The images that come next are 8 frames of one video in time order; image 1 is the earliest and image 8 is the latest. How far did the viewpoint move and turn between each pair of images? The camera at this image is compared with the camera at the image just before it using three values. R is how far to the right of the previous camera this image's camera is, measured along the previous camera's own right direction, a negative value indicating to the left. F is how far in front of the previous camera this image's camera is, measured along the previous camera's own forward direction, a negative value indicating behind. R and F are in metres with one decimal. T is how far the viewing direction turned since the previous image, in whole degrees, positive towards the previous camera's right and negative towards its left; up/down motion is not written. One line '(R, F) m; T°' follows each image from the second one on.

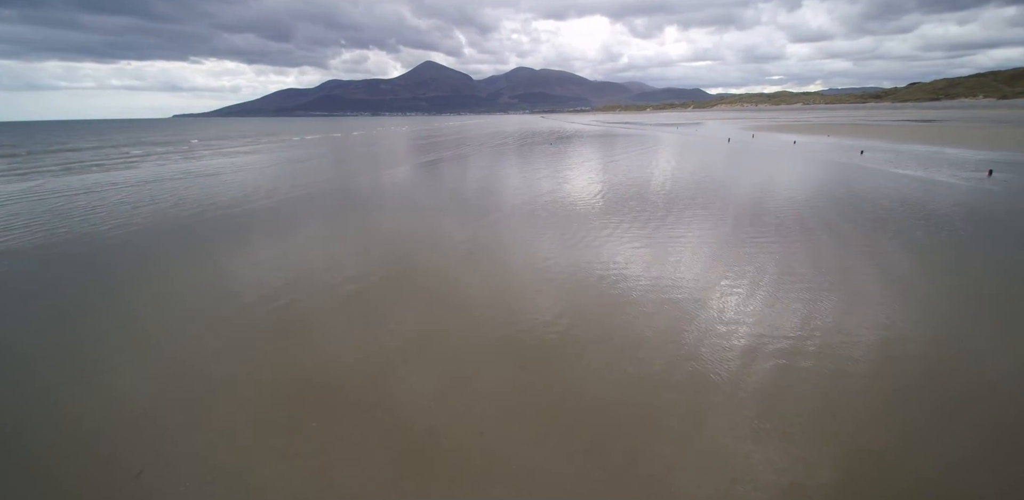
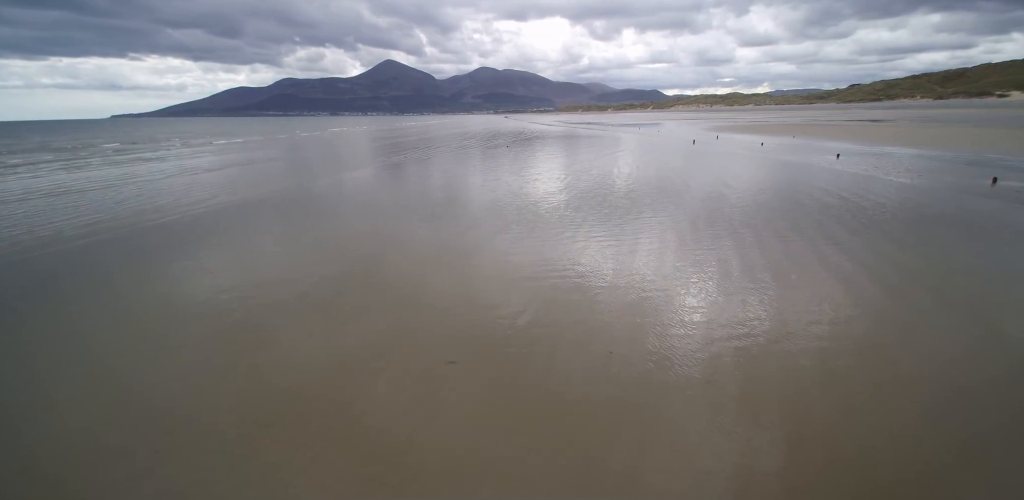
(-0.2, +0.2) m; +5°
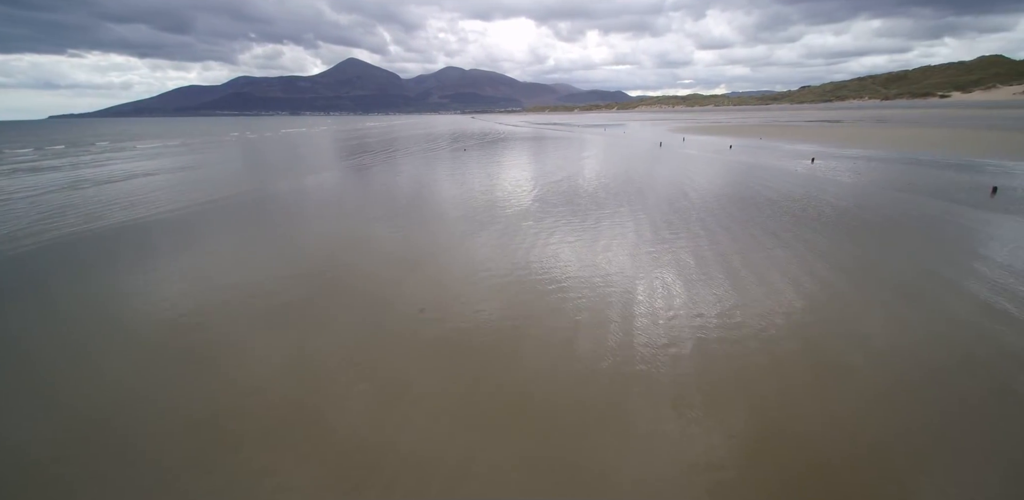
(-0.3, +0.2) m; +4°
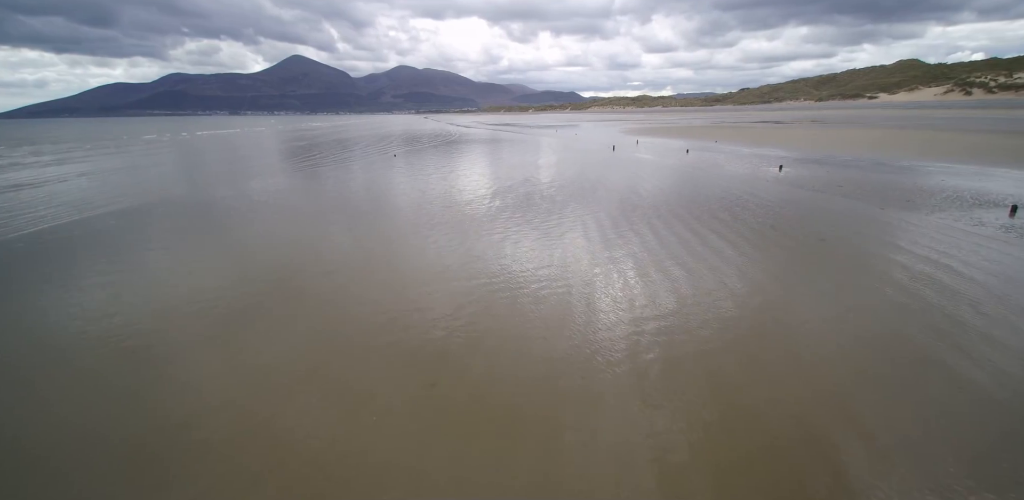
(-0.3, +0.3) m; +6°
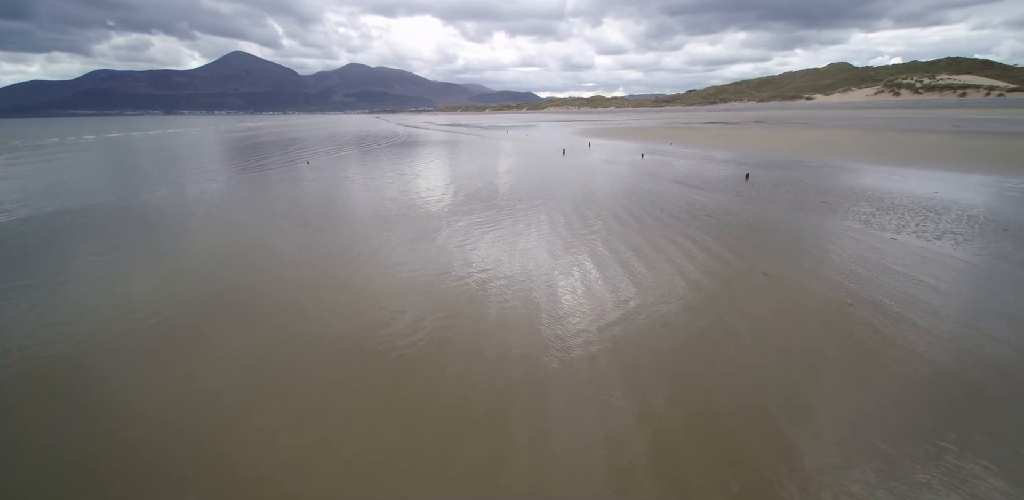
(+0.1, +0.4) m; +5°
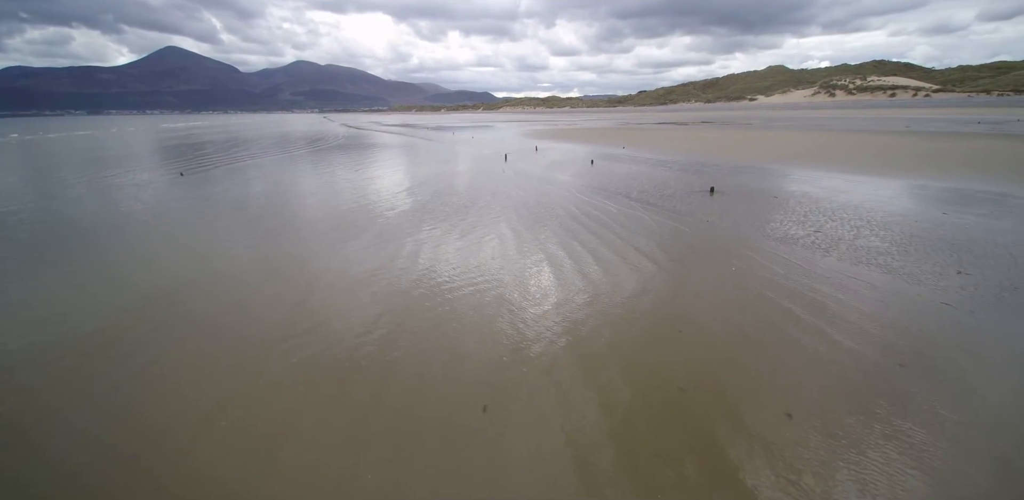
(+0.2, +0.6) m; +5°
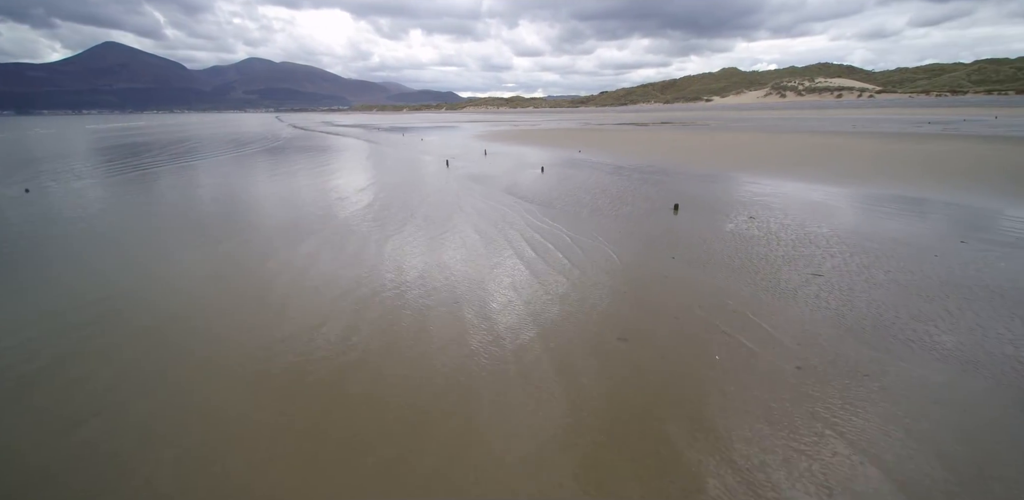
(+0.2, +0.4) m; +4°
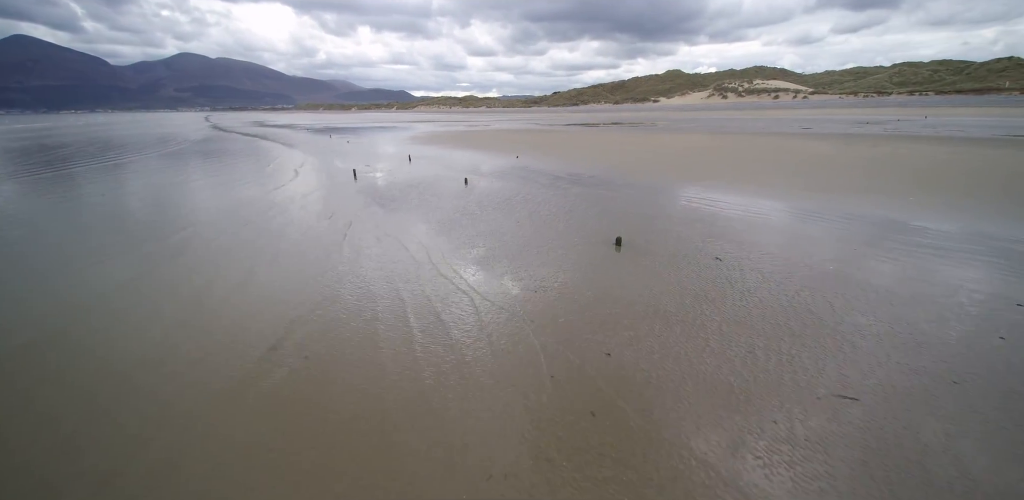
(+0.2, +0.5) m; +6°
